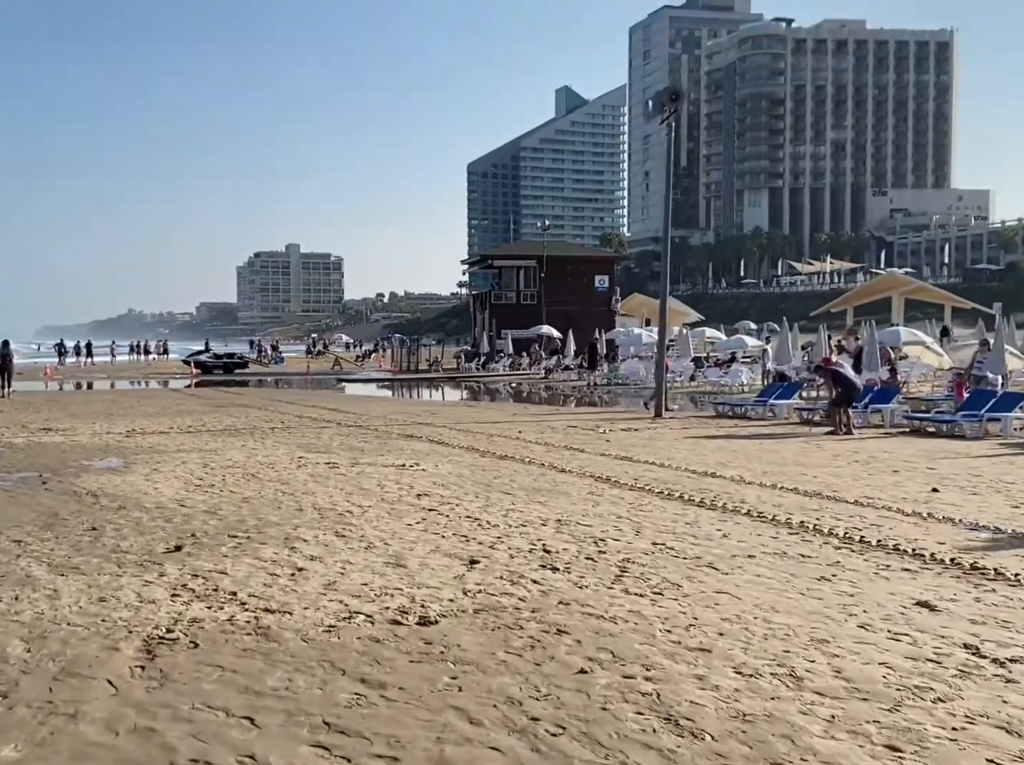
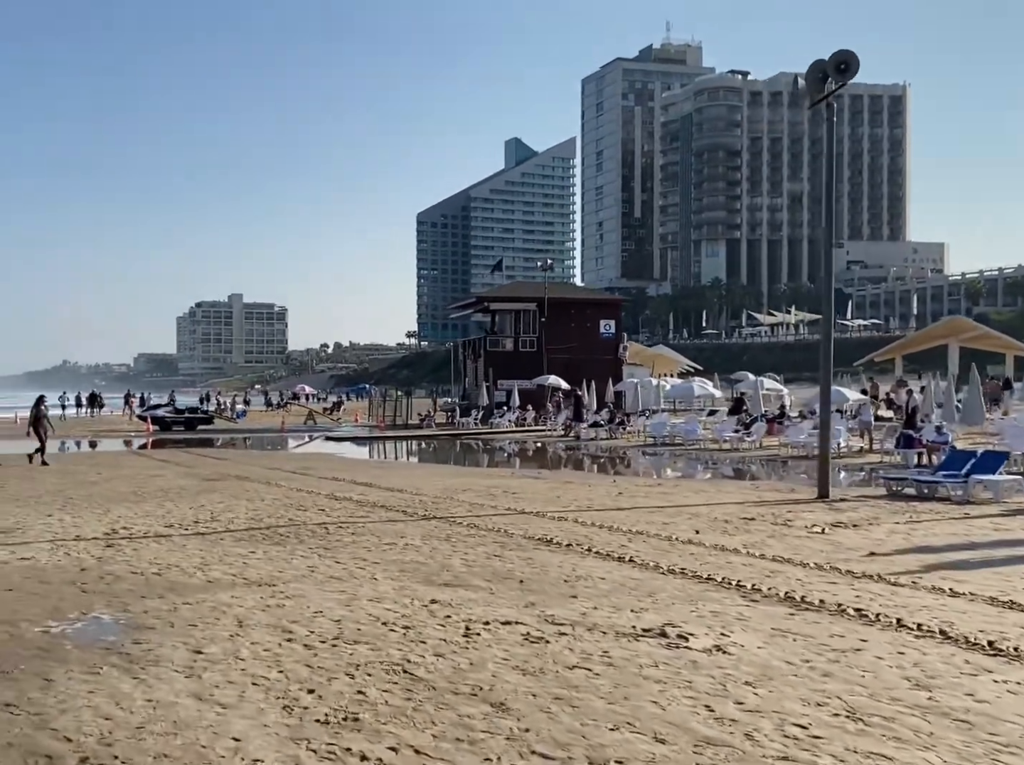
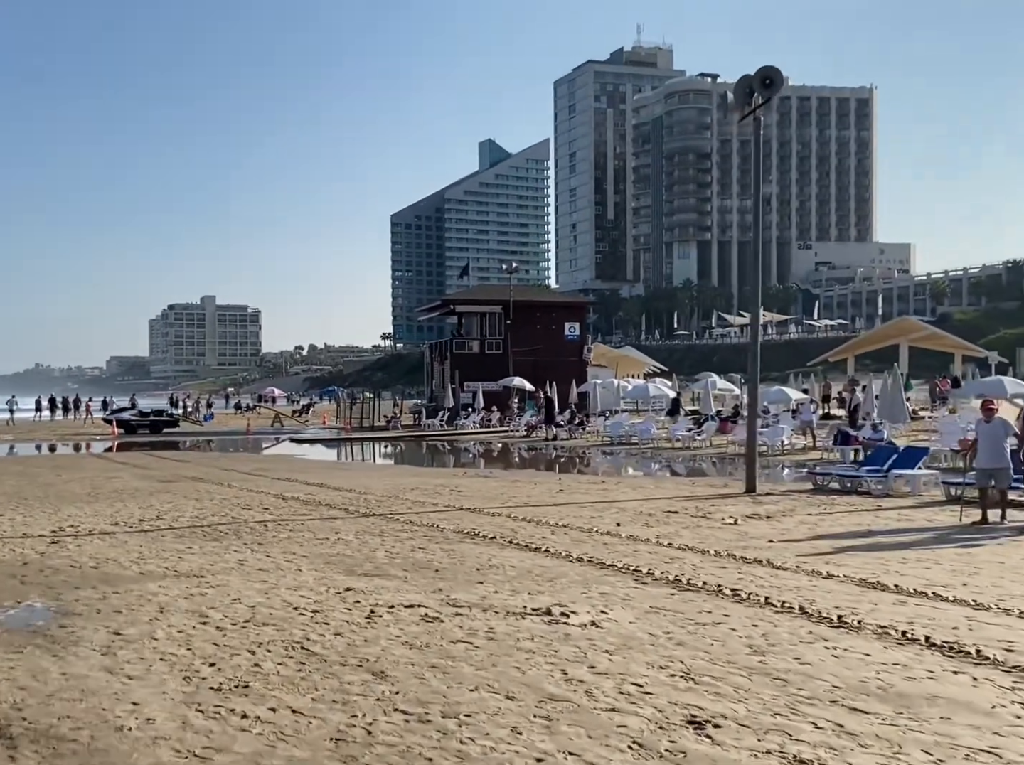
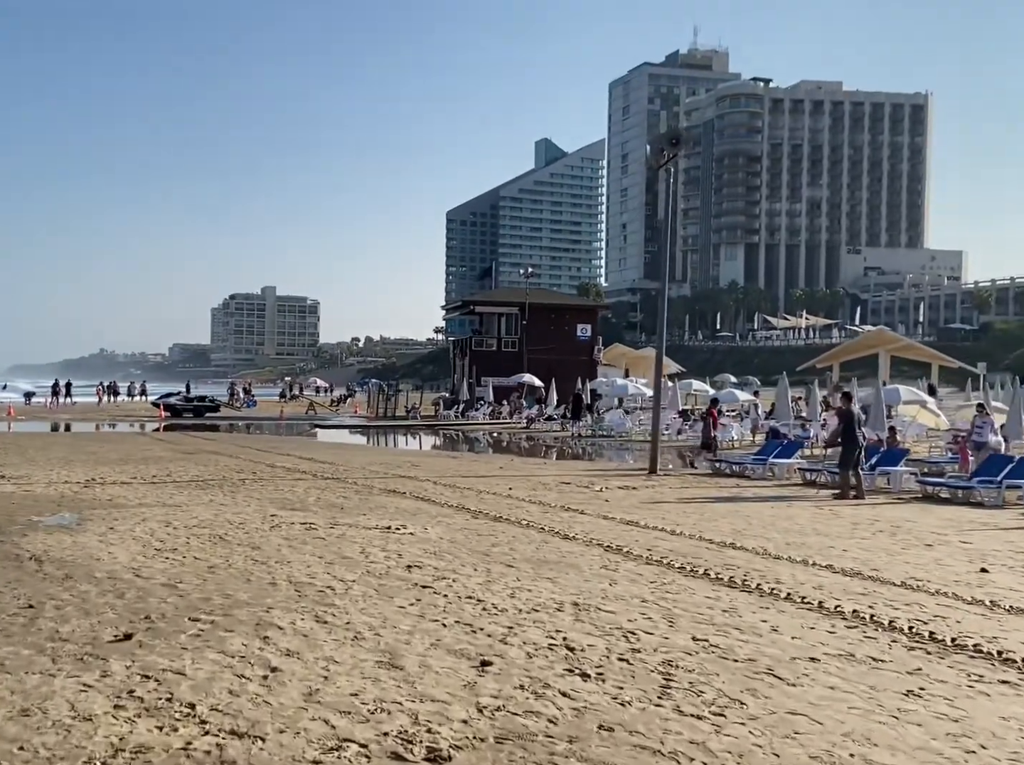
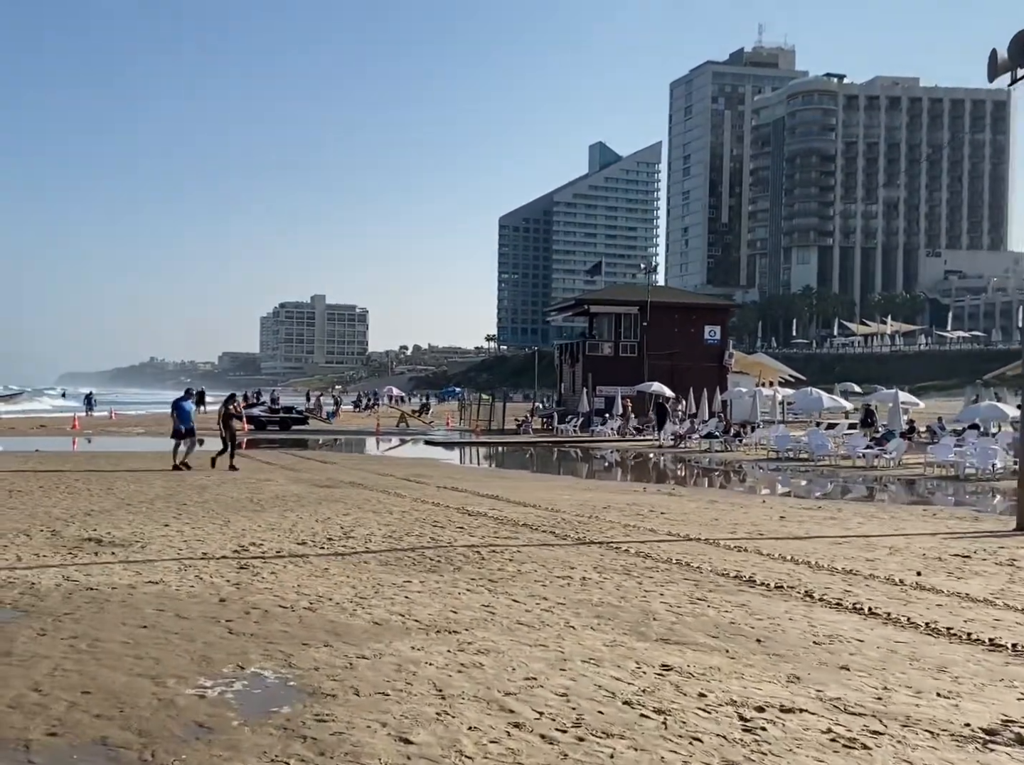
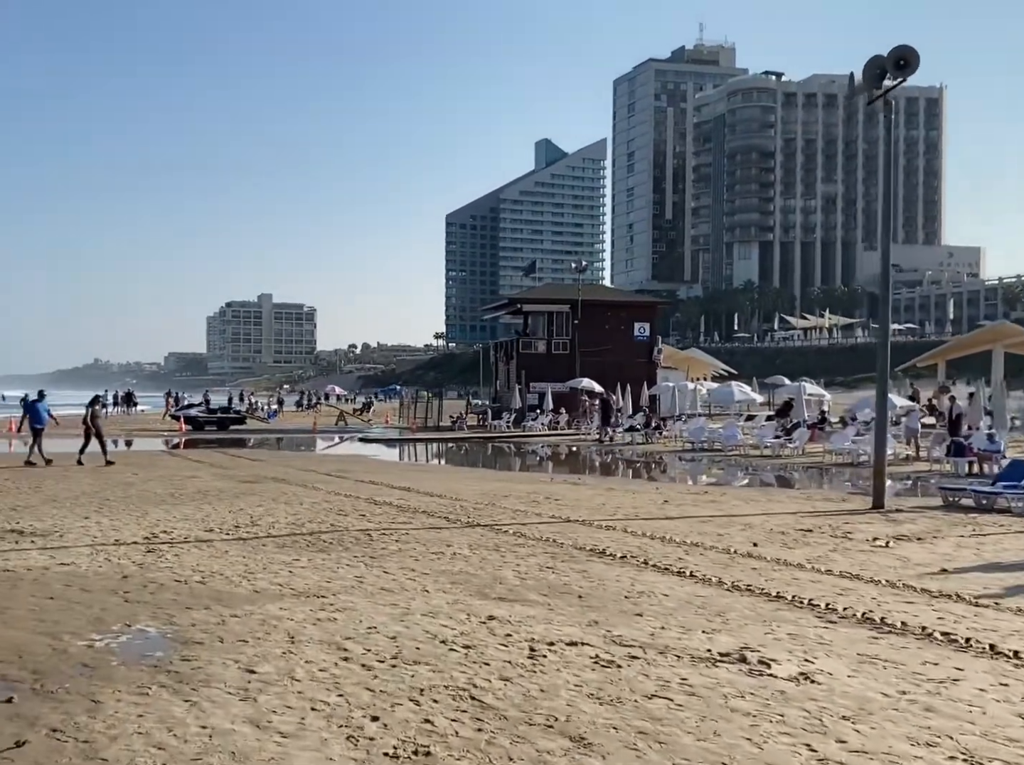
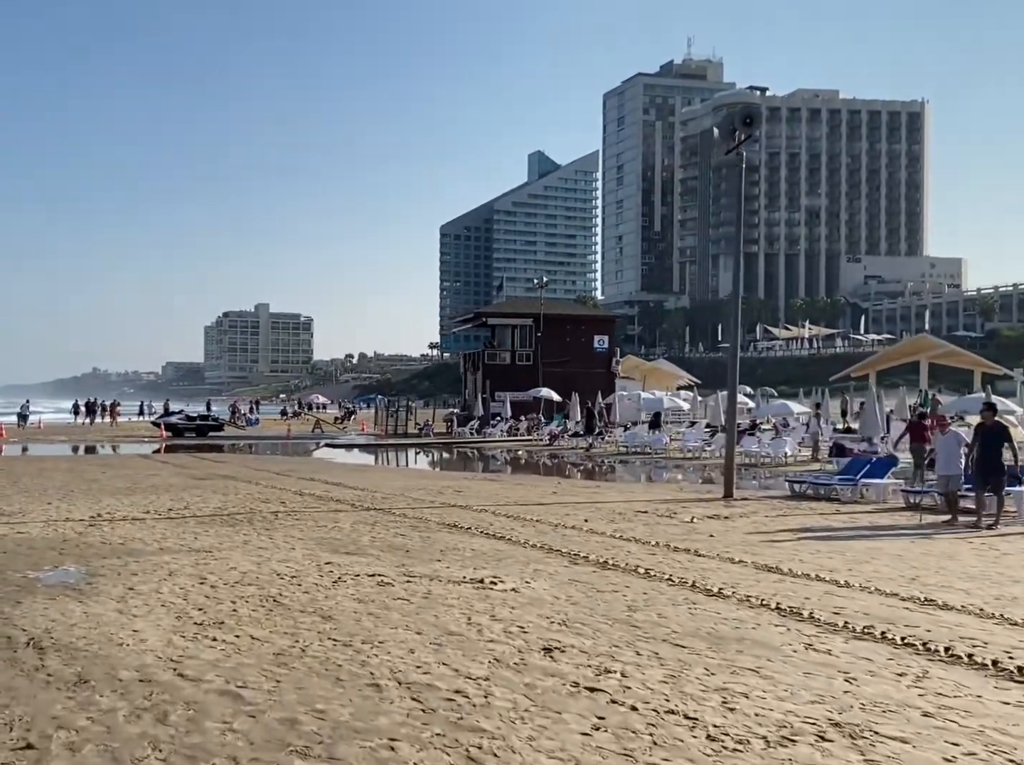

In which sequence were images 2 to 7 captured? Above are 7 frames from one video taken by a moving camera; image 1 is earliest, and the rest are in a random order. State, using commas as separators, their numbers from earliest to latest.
4, 7, 3, 2, 6, 5
